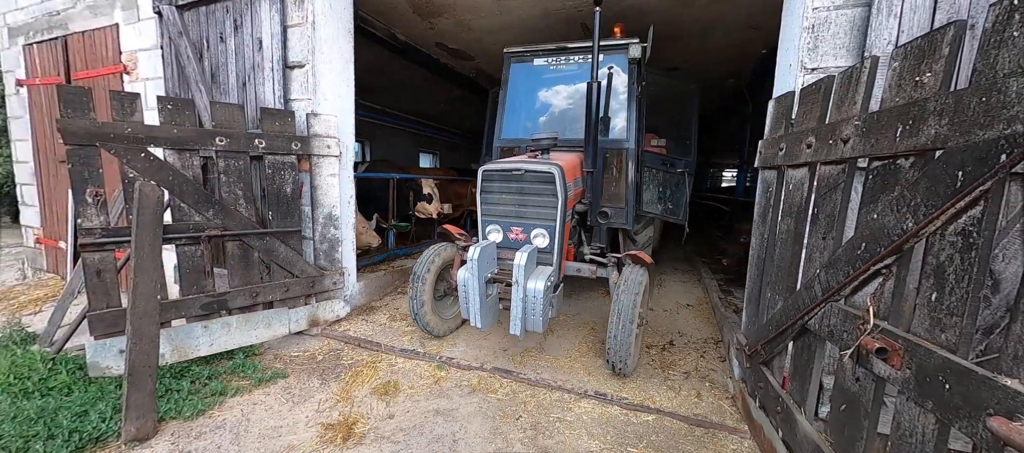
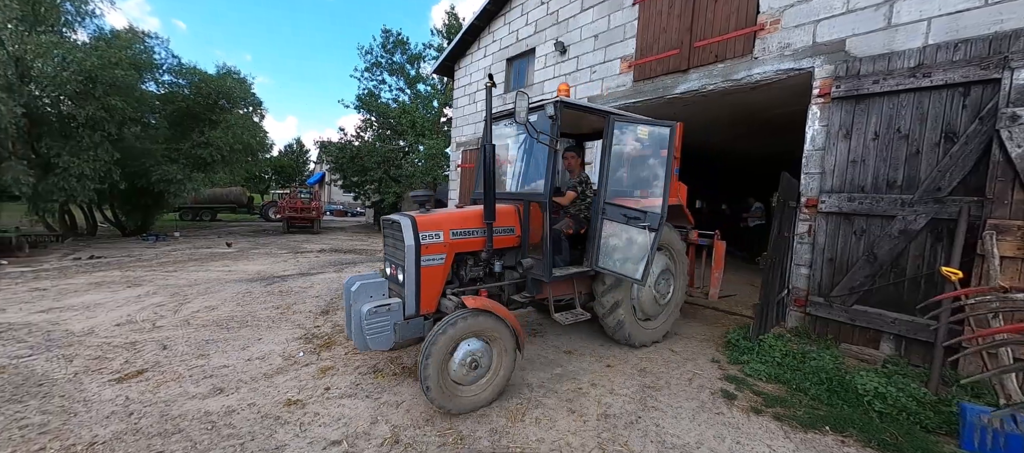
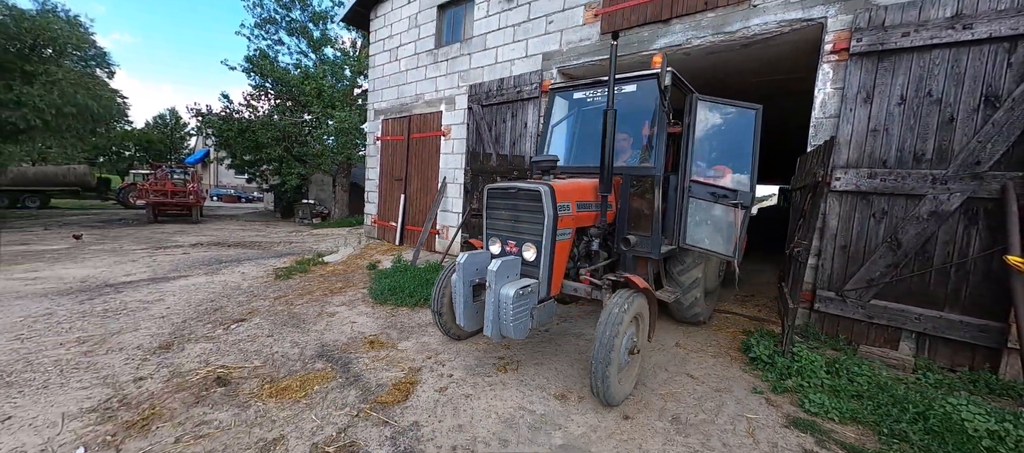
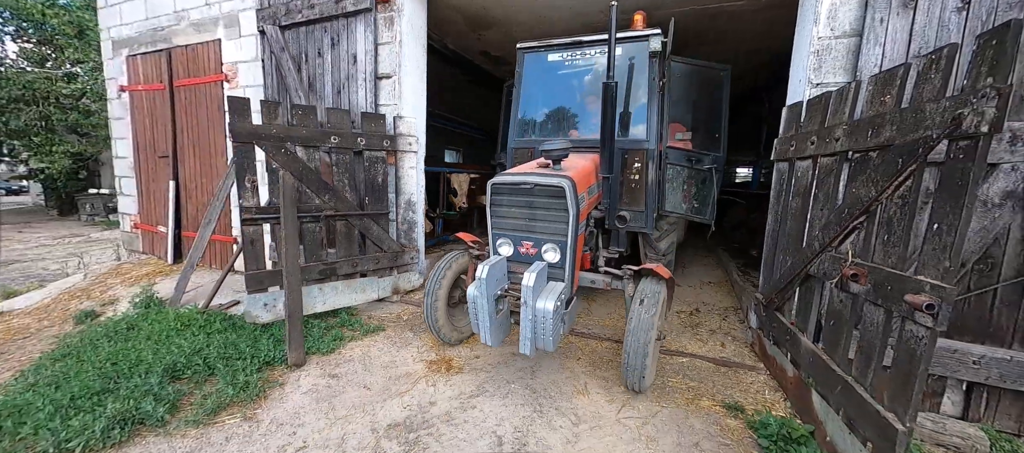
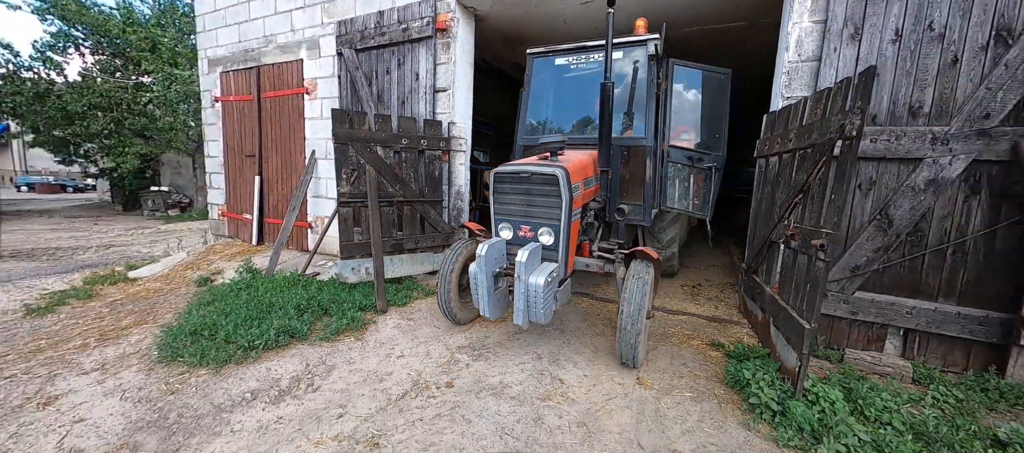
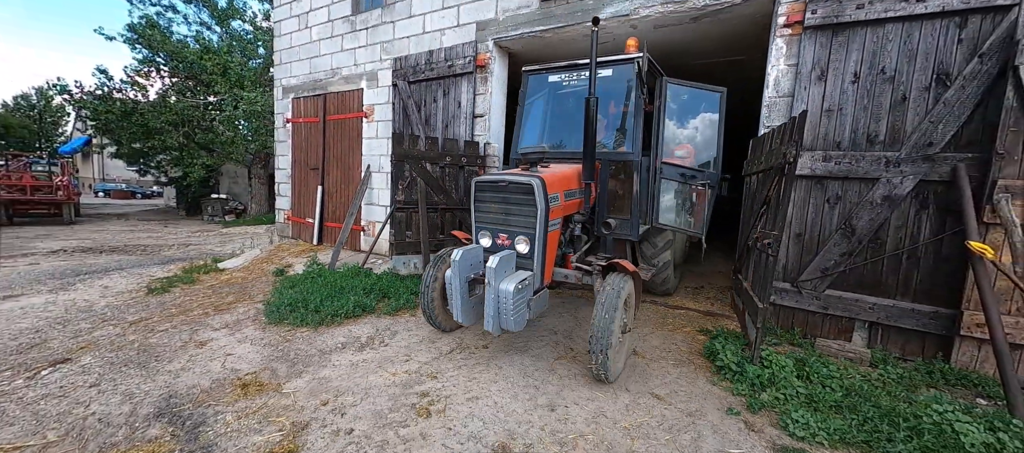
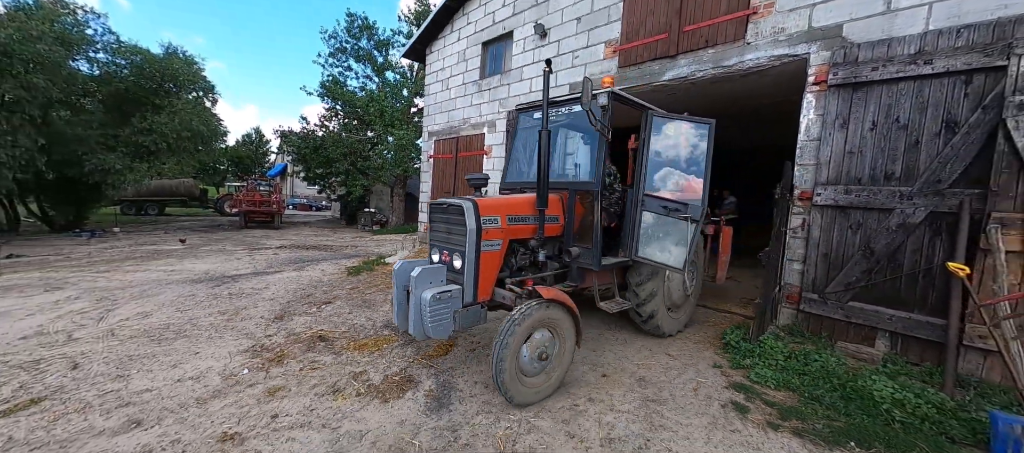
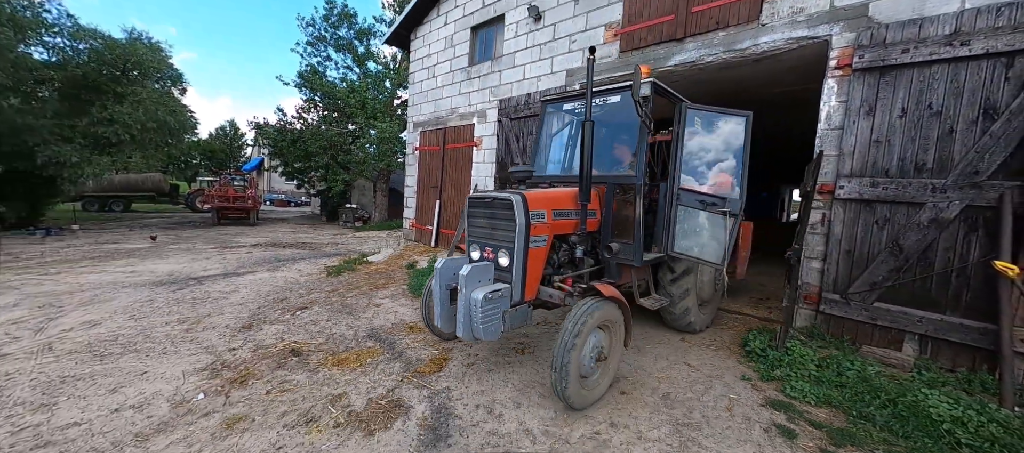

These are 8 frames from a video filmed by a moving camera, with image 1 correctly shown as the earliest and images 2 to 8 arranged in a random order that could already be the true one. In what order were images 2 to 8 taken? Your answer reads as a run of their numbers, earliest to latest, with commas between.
4, 5, 6, 3, 8, 7, 2
